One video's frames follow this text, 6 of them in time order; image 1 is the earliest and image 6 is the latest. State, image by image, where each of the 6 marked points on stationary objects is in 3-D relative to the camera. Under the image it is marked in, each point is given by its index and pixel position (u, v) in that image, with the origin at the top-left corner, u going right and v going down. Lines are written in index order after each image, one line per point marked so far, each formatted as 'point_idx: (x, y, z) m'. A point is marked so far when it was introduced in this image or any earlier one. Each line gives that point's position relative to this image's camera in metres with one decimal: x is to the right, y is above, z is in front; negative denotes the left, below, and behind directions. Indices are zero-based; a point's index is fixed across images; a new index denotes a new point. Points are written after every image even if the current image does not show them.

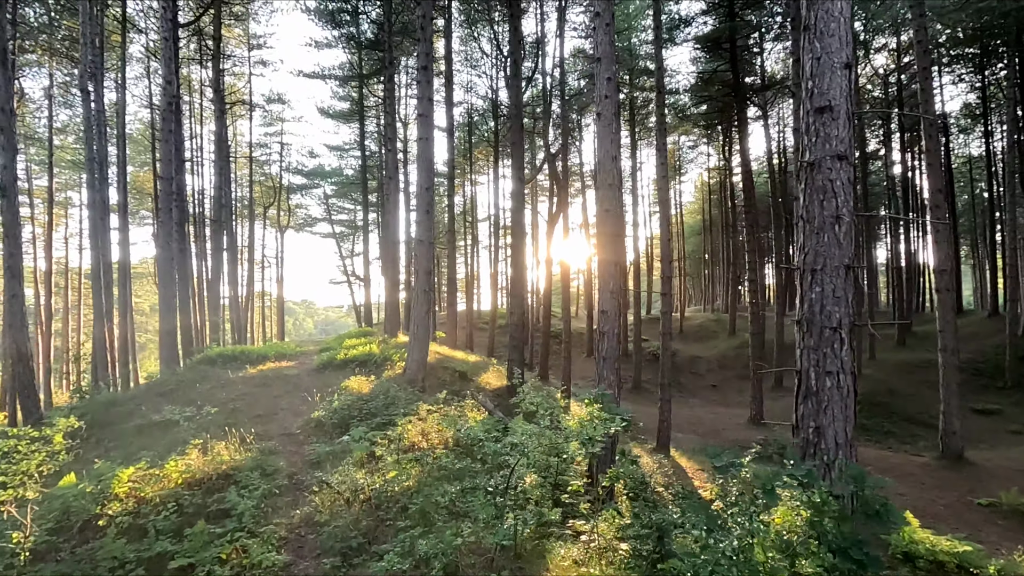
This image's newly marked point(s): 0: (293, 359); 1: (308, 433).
0: (-5.1, -1.6, +13.2) m
1: (-2.6, -1.9, +7.4) m
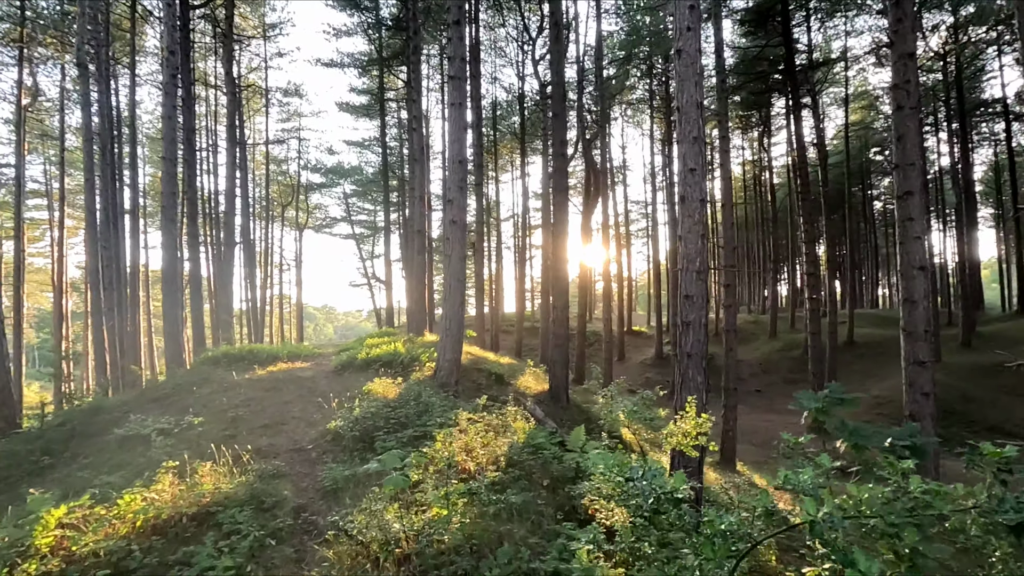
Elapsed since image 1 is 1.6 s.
0: (-4.2, -1.5, +11.9) m
1: (-2.0, -1.7, +6.0) m
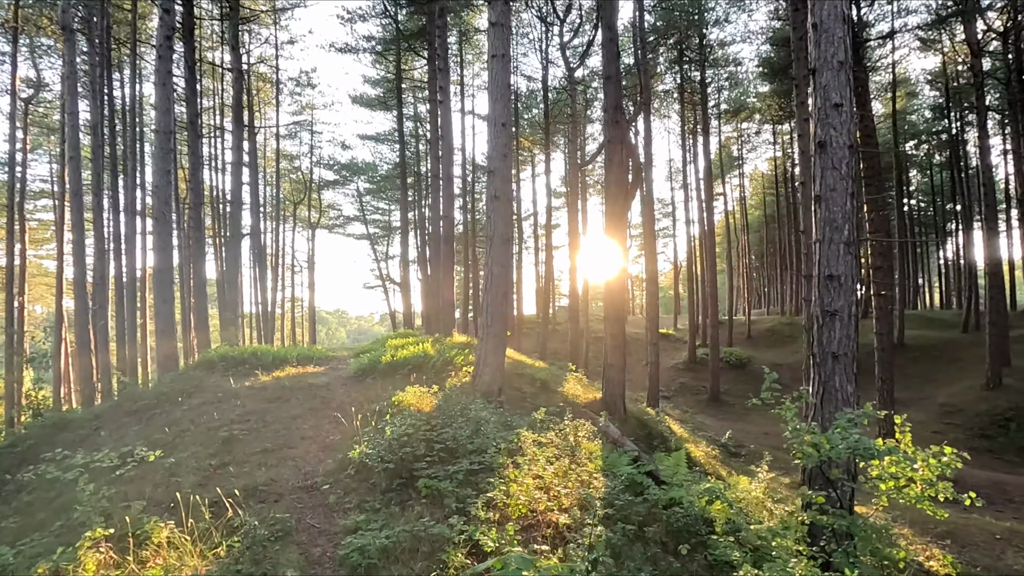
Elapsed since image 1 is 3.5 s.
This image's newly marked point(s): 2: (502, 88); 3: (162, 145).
0: (-3.5, -1.4, +10.3) m
1: (-1.3, -1.5, +4.4) m
2: (-0.1, +2.7, +7.7) m
3: (-5.9, +2.4, +9.6) m
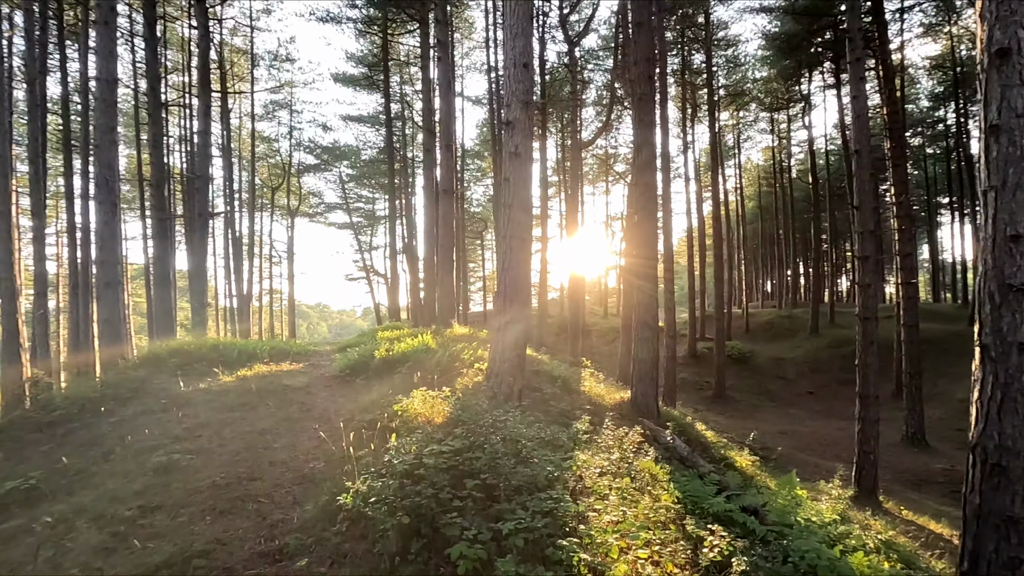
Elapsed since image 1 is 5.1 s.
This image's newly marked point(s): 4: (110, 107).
0: (-3.3, -1.1, +8.9) m
1: (-1.0, -1.3, +3.0) m
2: (+0.1, +2.9, +6.3) m
3: (-5.7, +2.7, +8.0) m
4: (-5.6, +2.5, +8.0) m
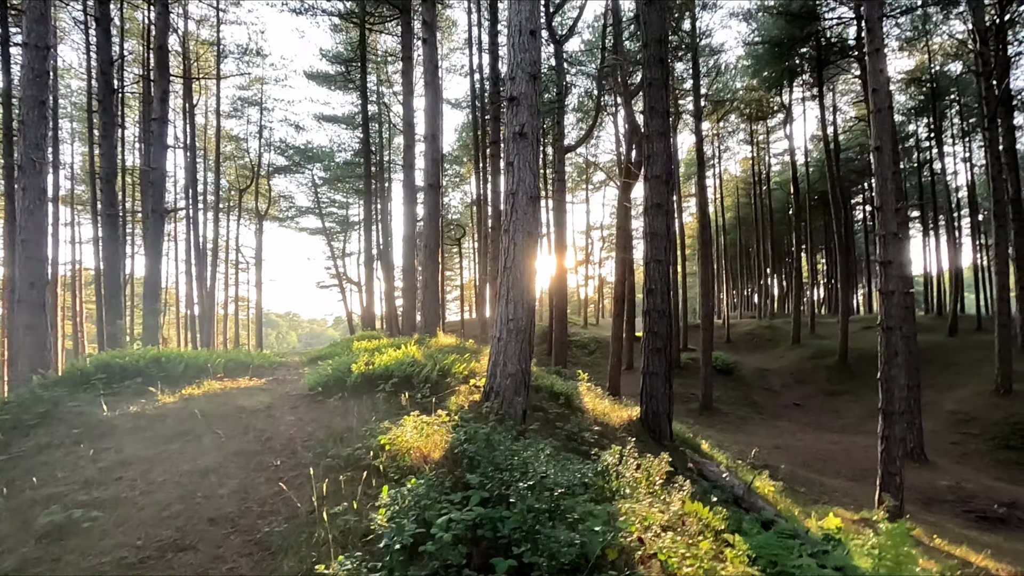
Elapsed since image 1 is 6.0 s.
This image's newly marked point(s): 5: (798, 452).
0: (-3.4, -1.2, +7.8) m
1: (-0.8, -1.3, +2.0) m
2: (+0.2, +2.9, +5.4) m
3: (-5.7, +2.6, +6.9) m
4: (-5.6, +2.5, +6.9) m
5: (+7.5, -4.3, +15.1) m
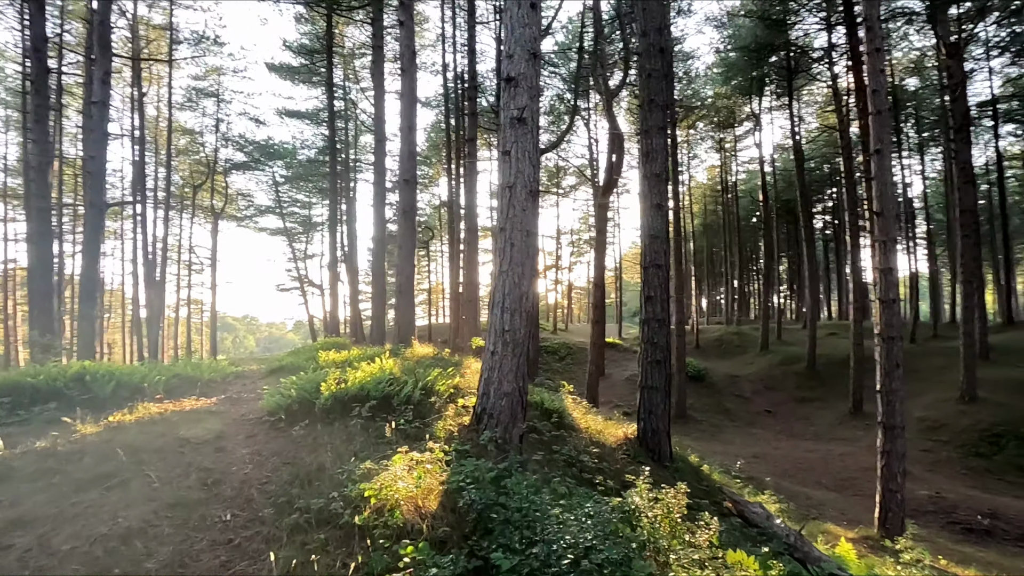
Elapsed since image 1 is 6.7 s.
0: (-3.6, -1.2, +6.9) m
1: (-0.6, -1.3, +1.3) m
2: (+0.1, +2.8, +4.8) m
3: (-5.9, +2.6, +5.9) m
4: (-5.7, +2.5, +5.9) m
5: (+6.8, -4.5, +14.9) m
